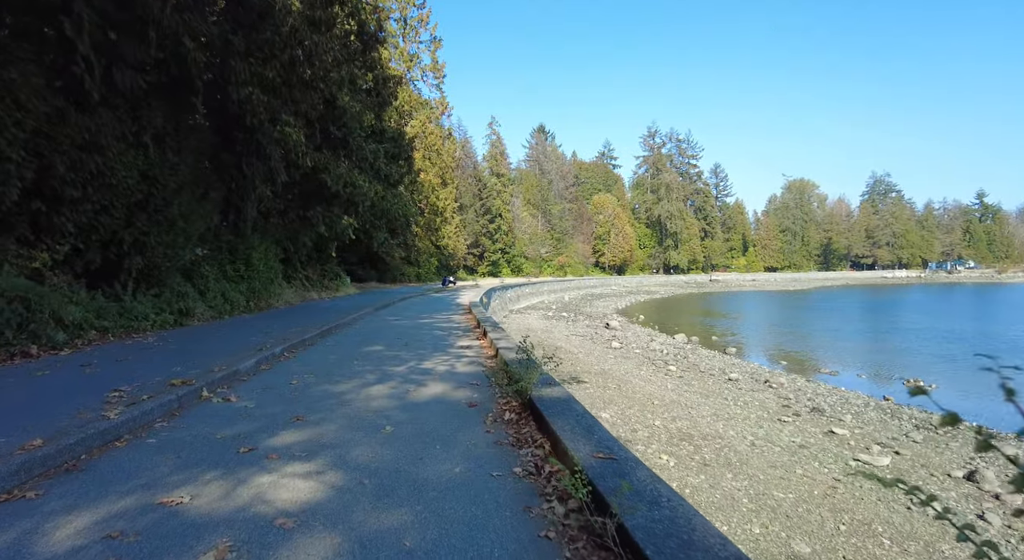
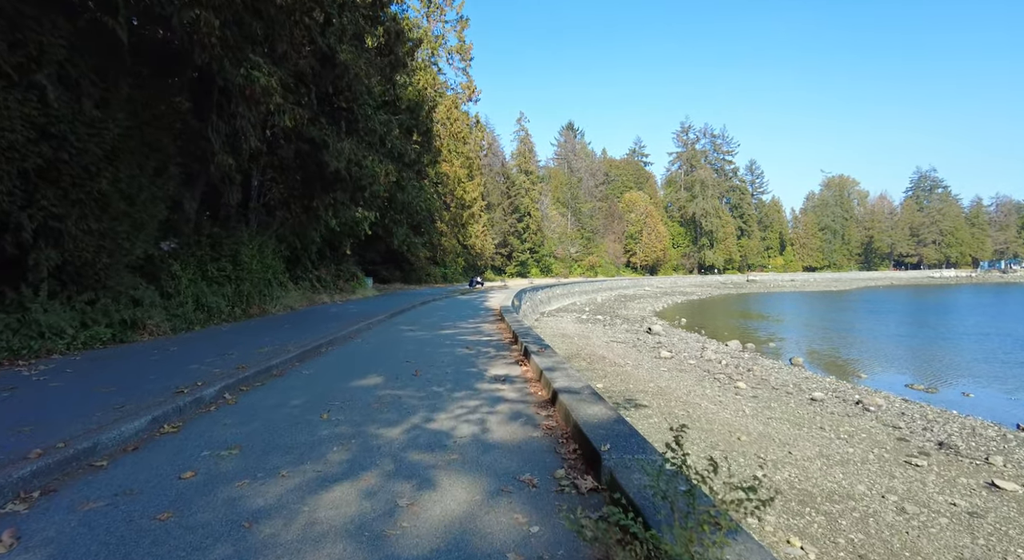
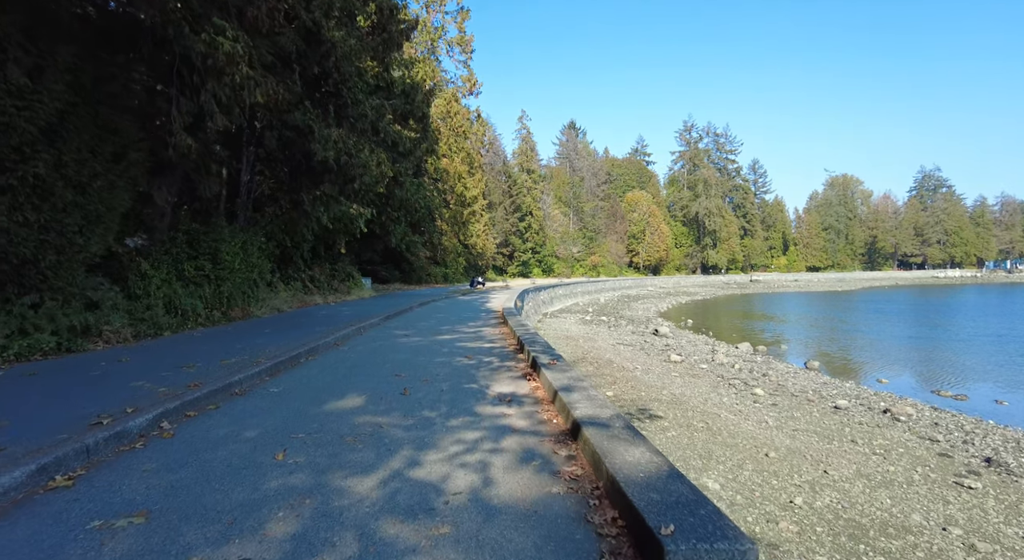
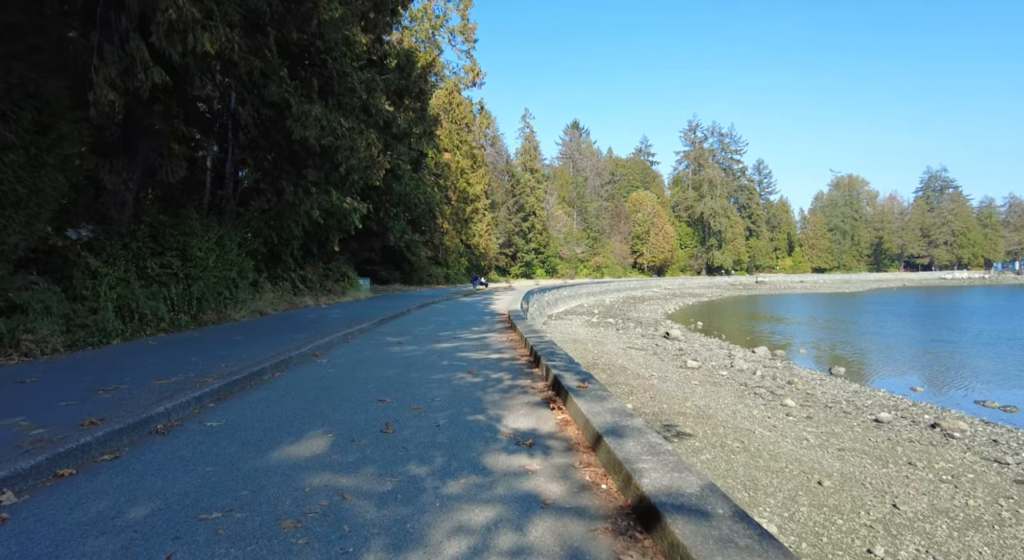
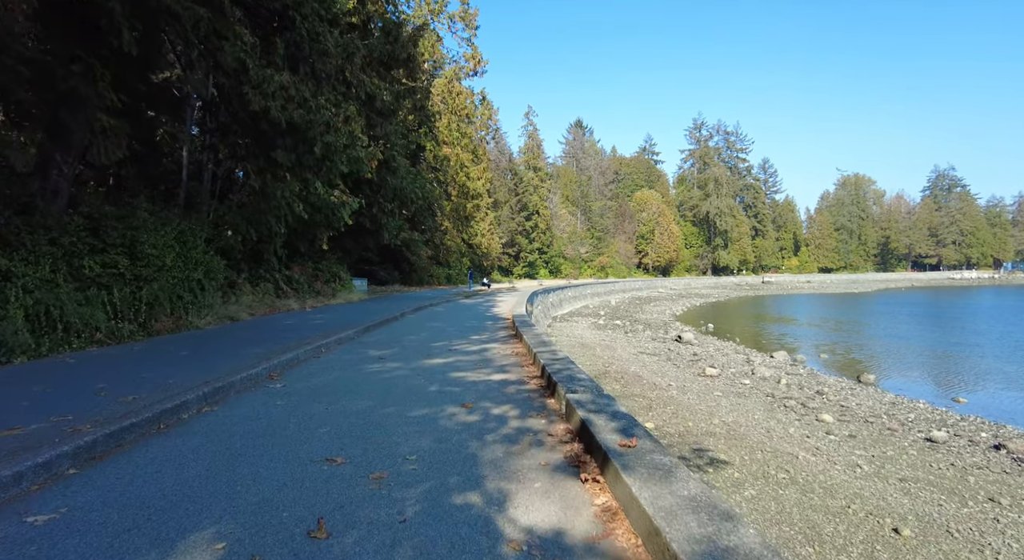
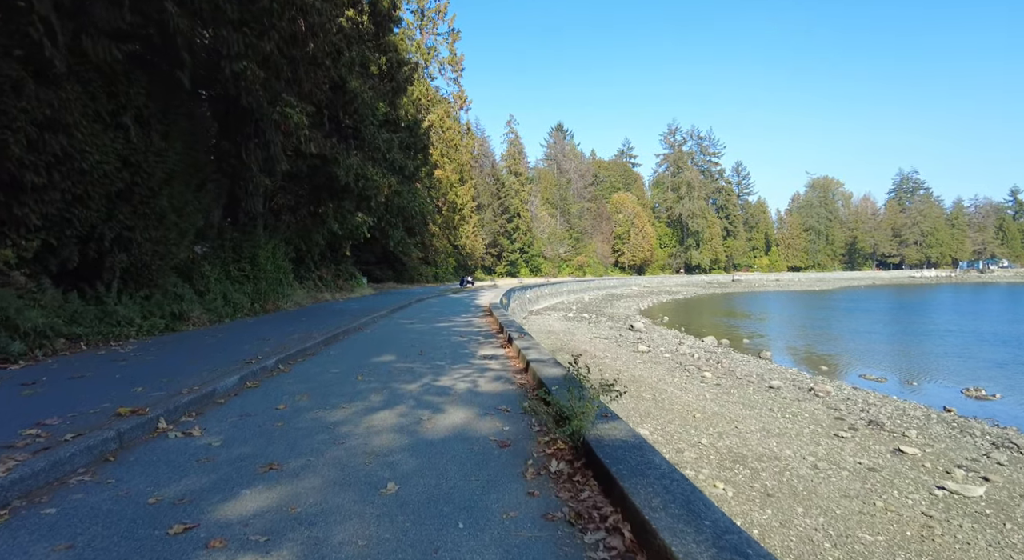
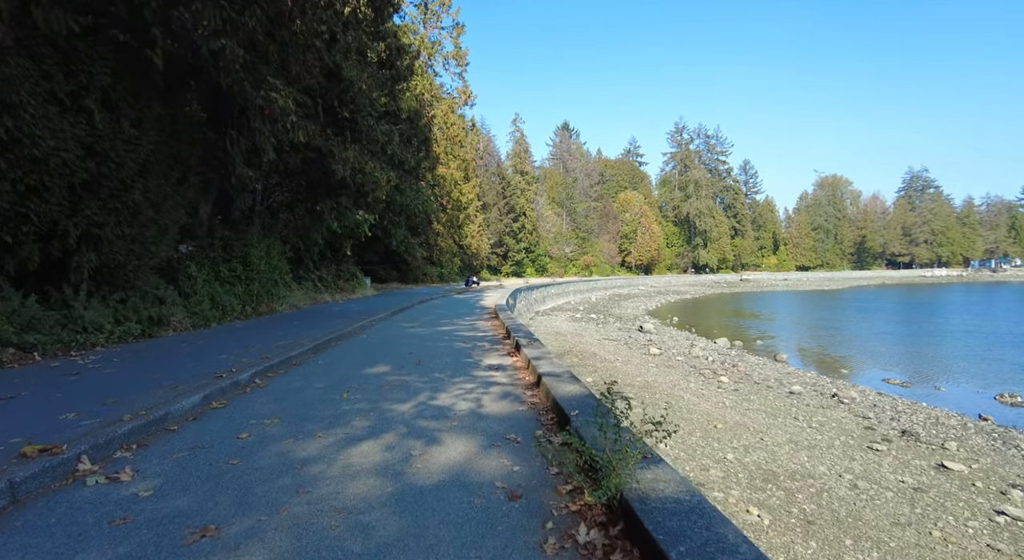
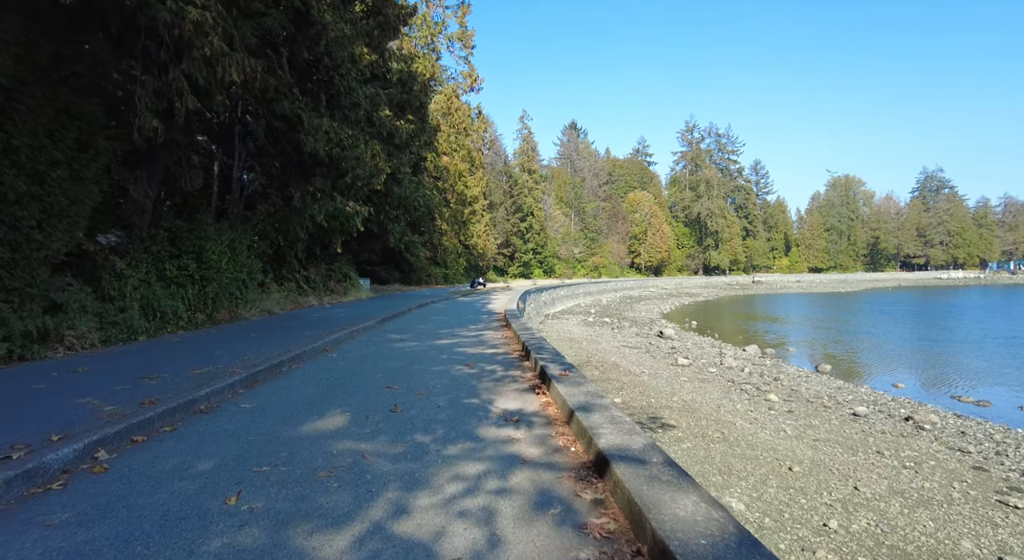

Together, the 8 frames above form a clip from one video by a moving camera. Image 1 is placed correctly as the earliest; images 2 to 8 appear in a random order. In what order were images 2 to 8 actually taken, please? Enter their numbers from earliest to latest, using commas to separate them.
6, 7, 2, 3, 8, 4, 5
